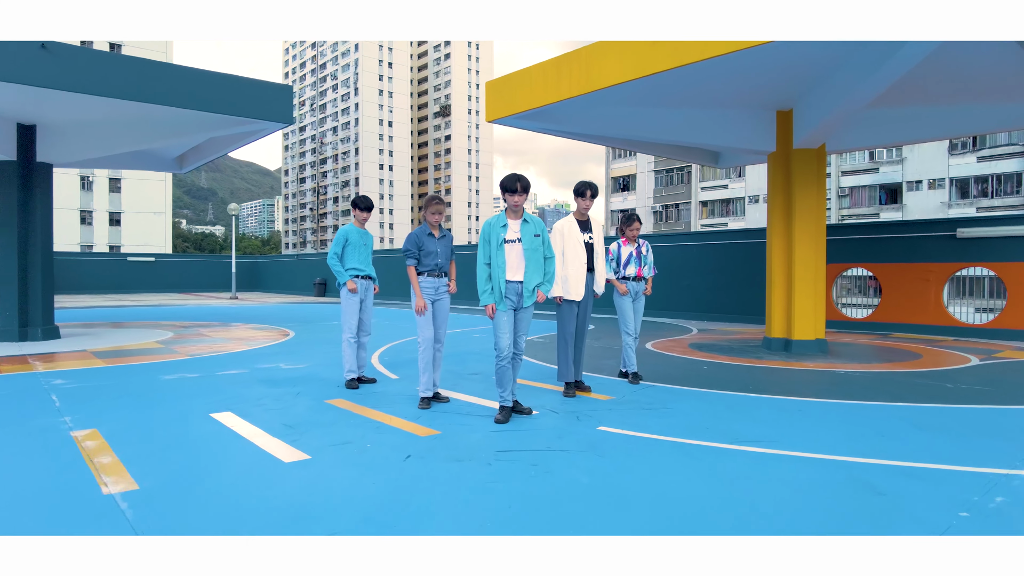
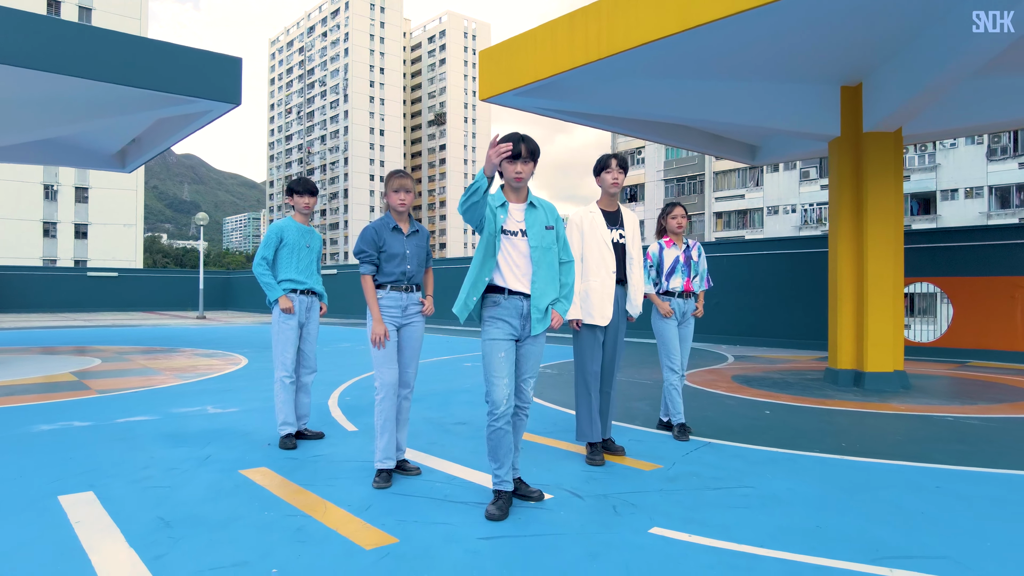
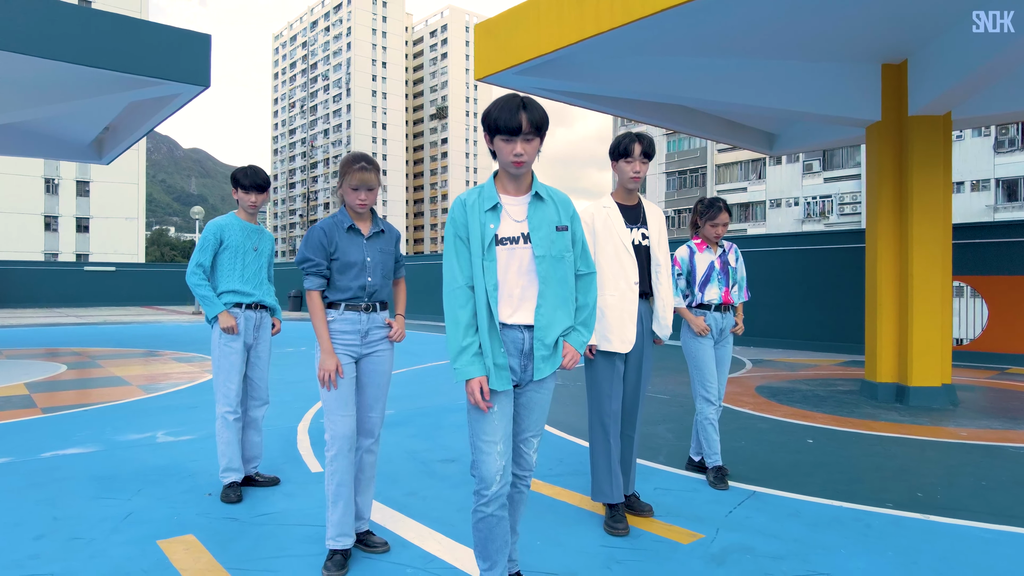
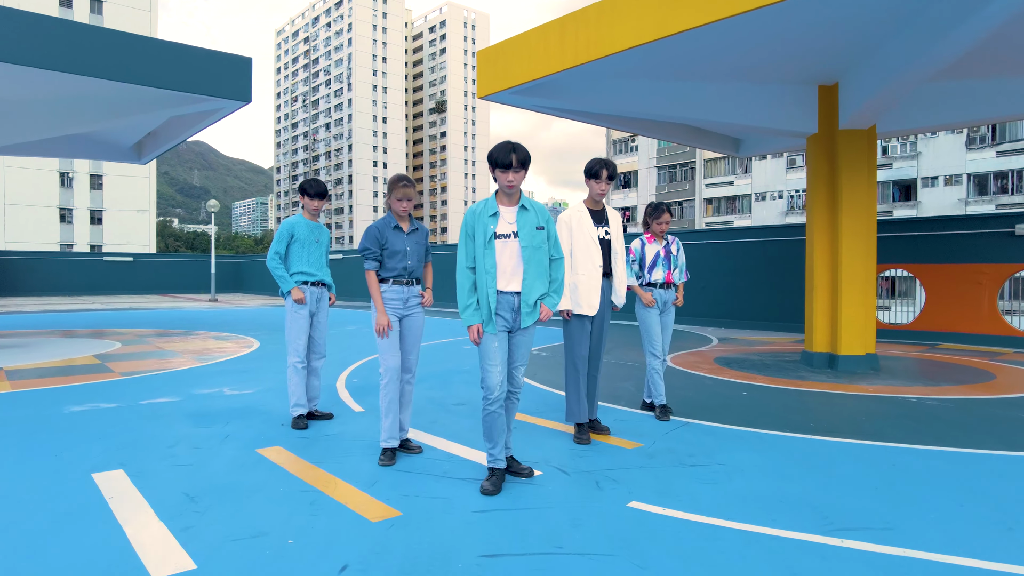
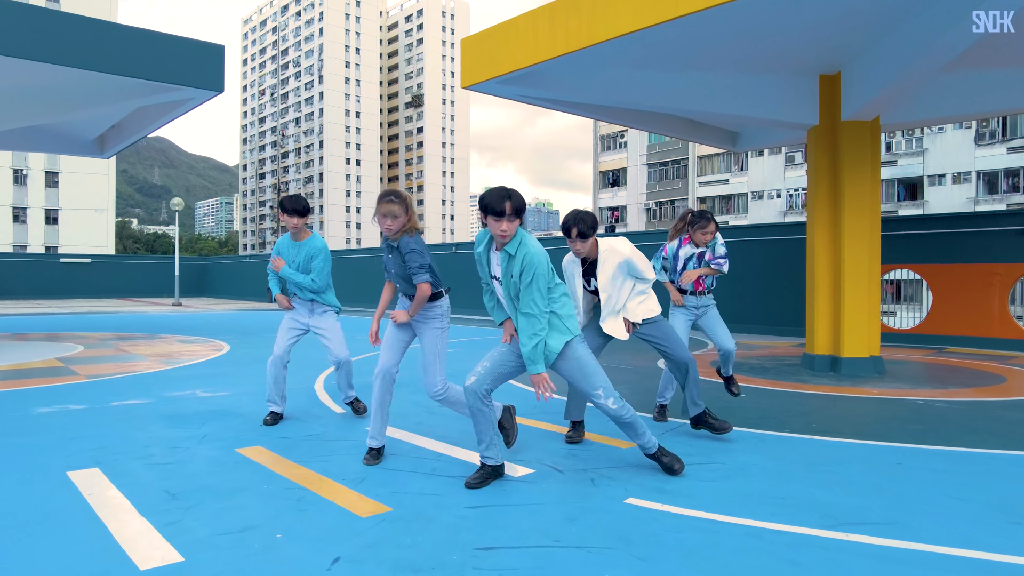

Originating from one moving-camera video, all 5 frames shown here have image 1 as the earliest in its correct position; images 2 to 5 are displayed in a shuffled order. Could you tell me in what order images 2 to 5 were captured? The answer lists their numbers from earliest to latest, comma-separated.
4, 3, 2, 5
